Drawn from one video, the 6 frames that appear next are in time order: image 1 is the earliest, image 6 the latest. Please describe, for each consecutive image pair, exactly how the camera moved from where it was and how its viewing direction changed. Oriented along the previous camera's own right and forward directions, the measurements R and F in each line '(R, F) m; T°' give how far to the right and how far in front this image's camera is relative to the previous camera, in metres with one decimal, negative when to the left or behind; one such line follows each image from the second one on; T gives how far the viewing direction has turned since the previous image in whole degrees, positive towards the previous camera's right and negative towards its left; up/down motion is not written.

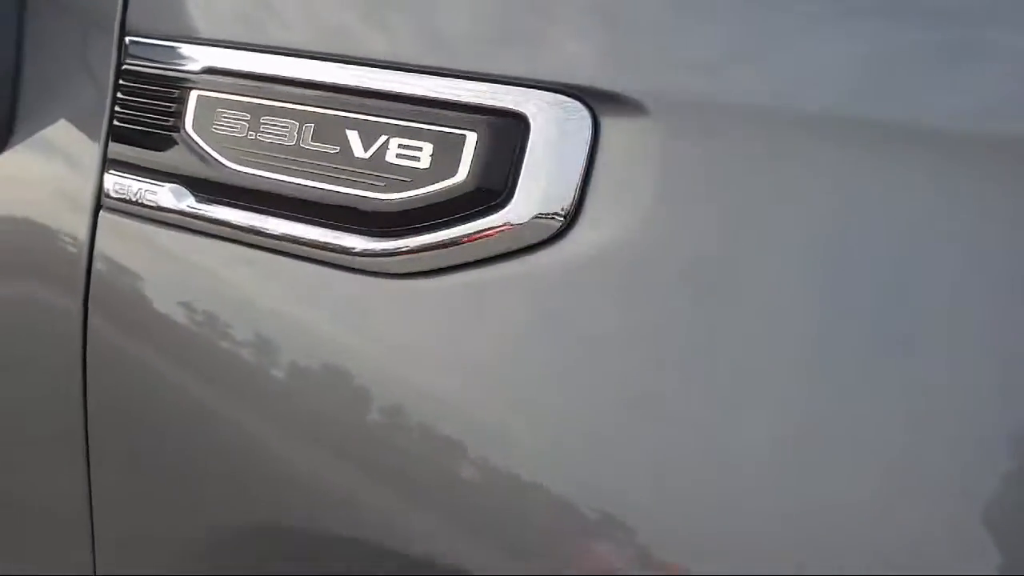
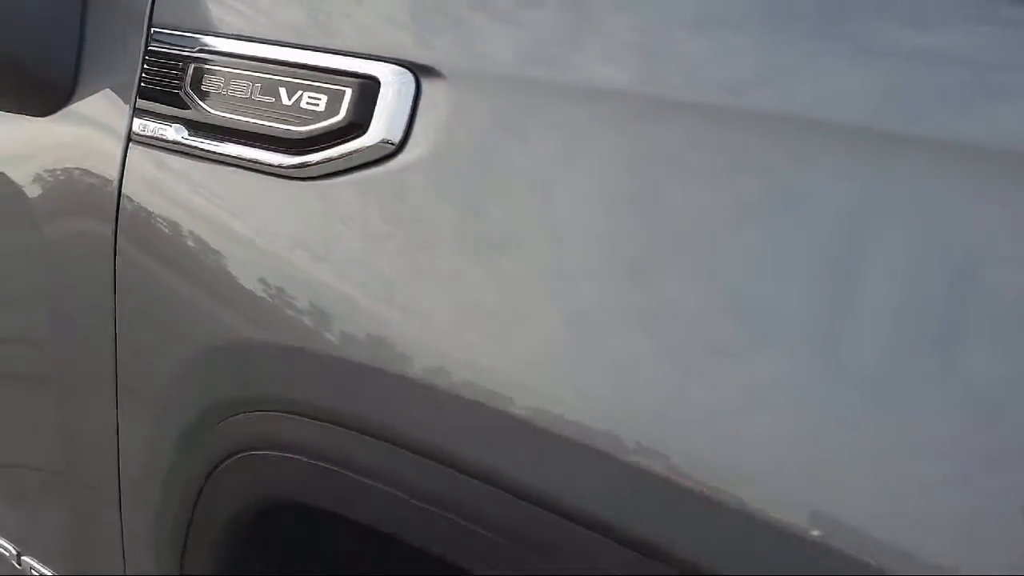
(0.0, -0.1) m; +1°
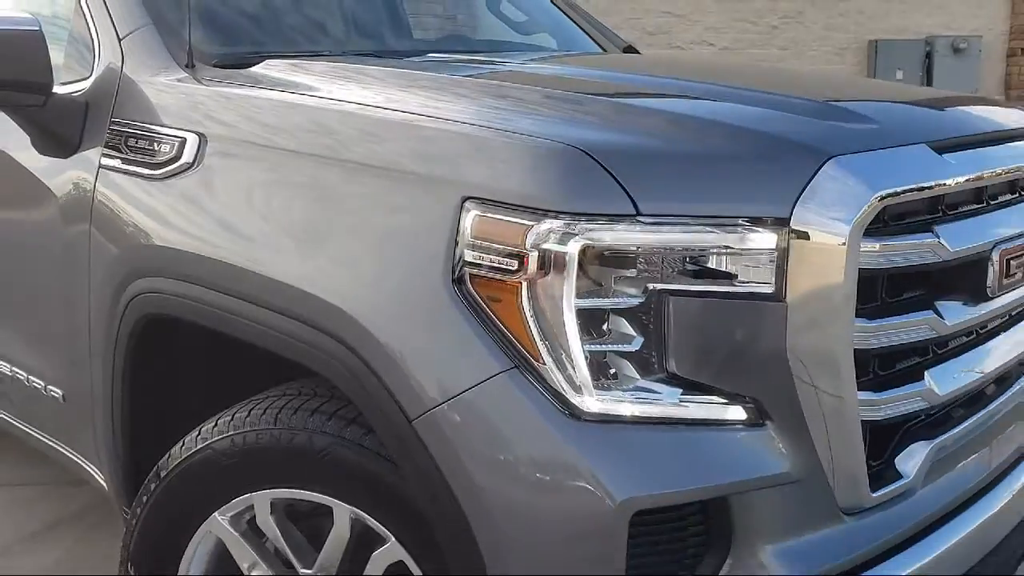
(+0.2, -0.9) m; +6°
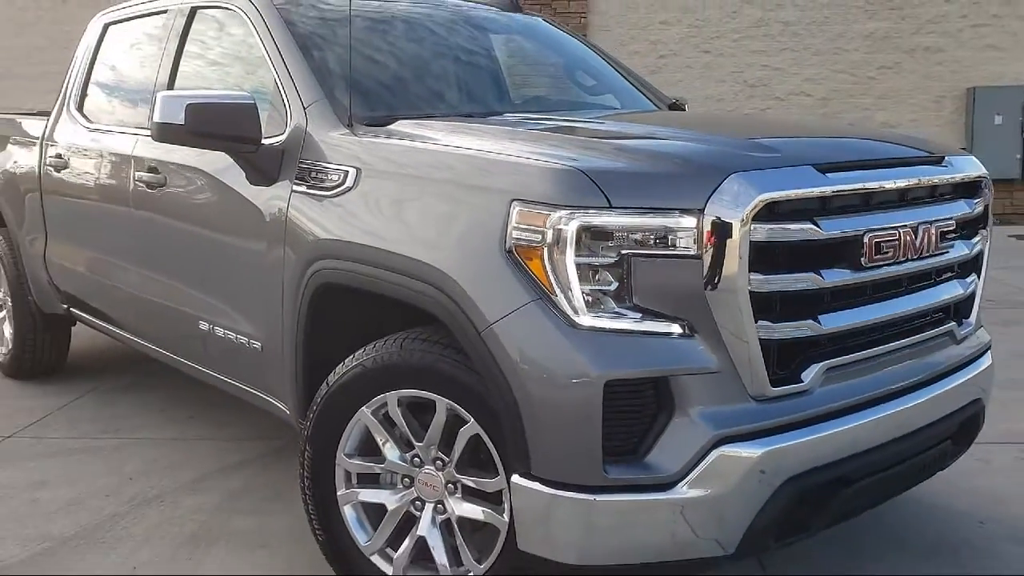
(+0.2, -0.9) m; -7°
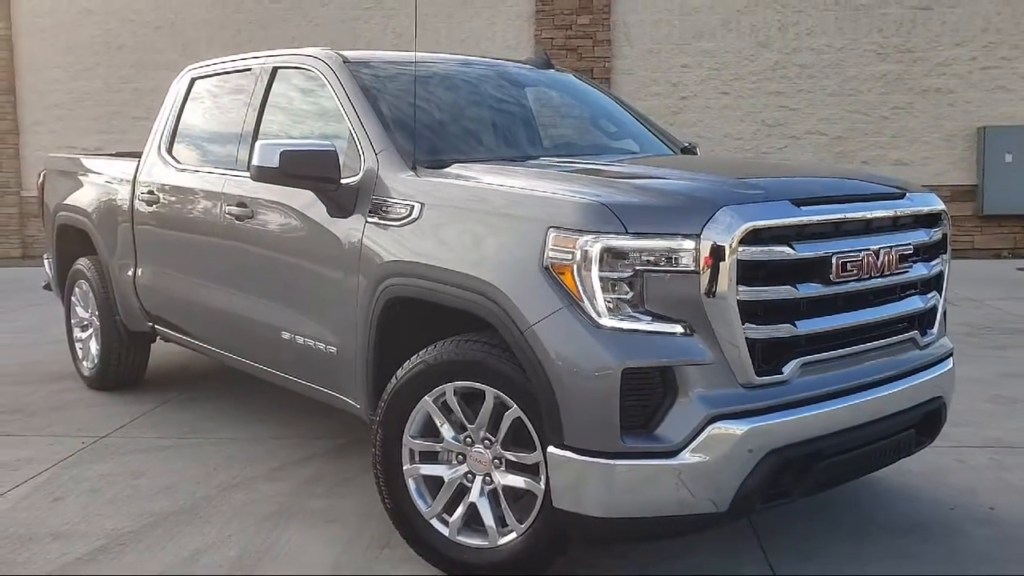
(0.0, -0.6) m; -1°
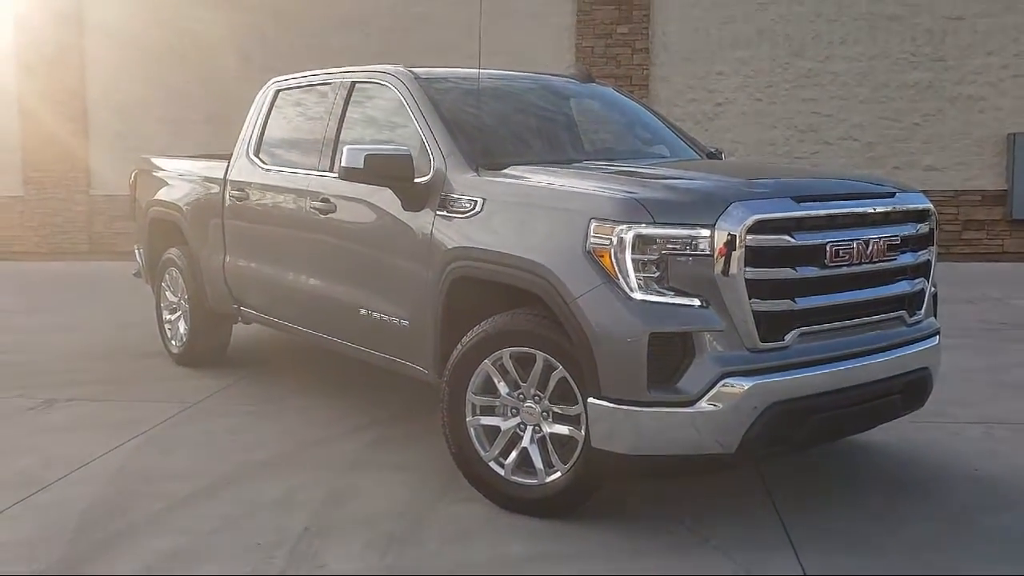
(0.0, -0.6) m; -2°
